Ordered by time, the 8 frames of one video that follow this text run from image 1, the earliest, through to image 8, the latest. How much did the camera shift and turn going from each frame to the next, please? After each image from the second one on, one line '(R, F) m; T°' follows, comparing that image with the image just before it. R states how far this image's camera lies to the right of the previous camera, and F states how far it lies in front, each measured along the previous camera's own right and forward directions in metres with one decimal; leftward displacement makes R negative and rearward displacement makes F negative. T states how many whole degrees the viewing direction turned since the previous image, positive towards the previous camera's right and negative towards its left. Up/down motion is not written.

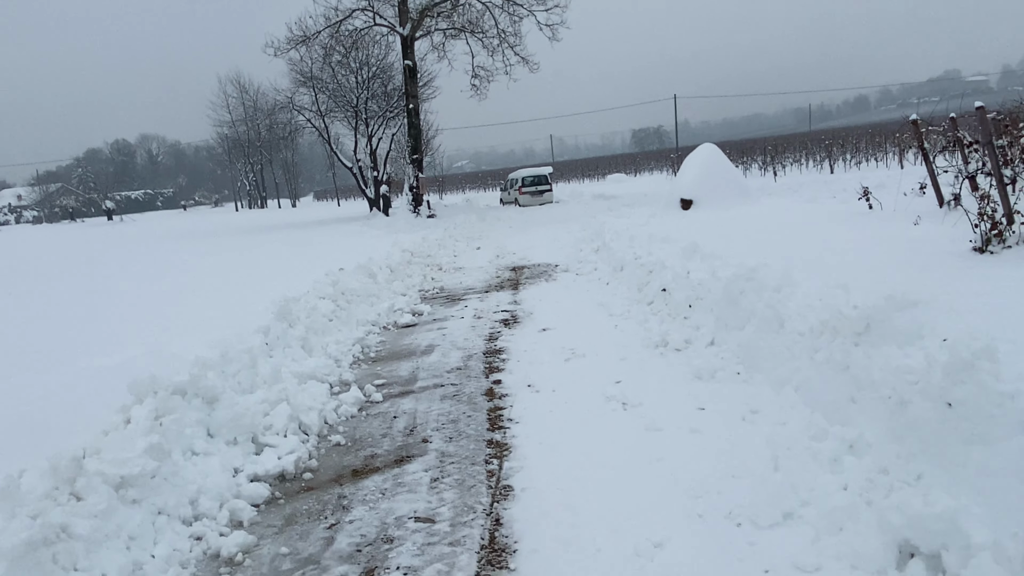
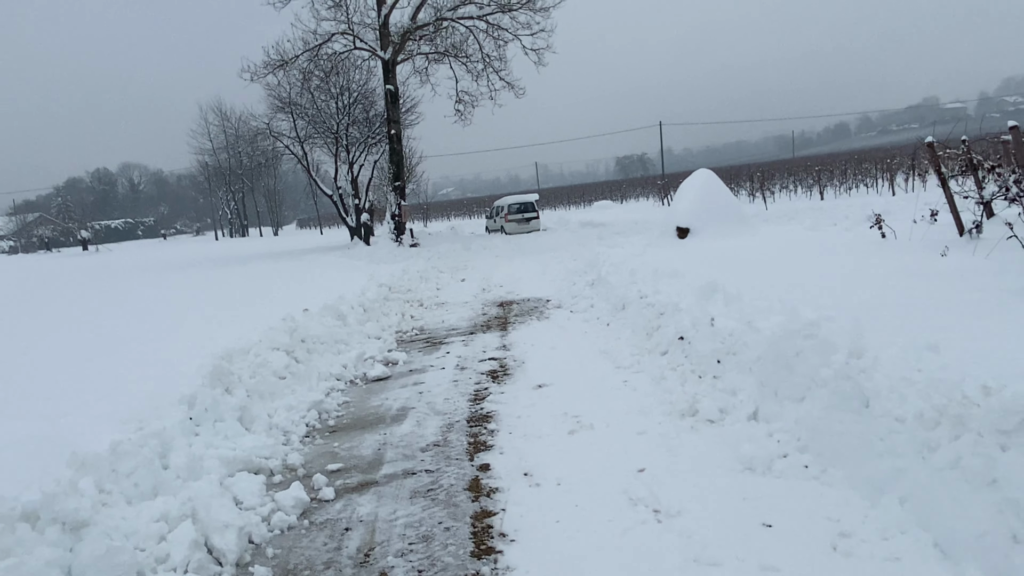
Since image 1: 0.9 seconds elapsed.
(0.0, +1.1) m; +1°
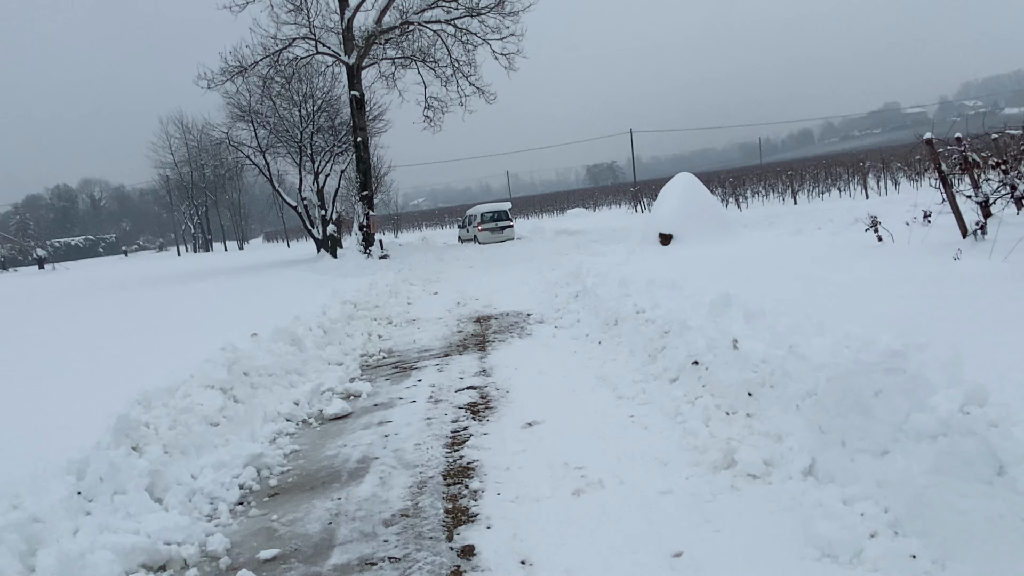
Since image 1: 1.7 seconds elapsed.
(-0.1, +1.0) m; +2°
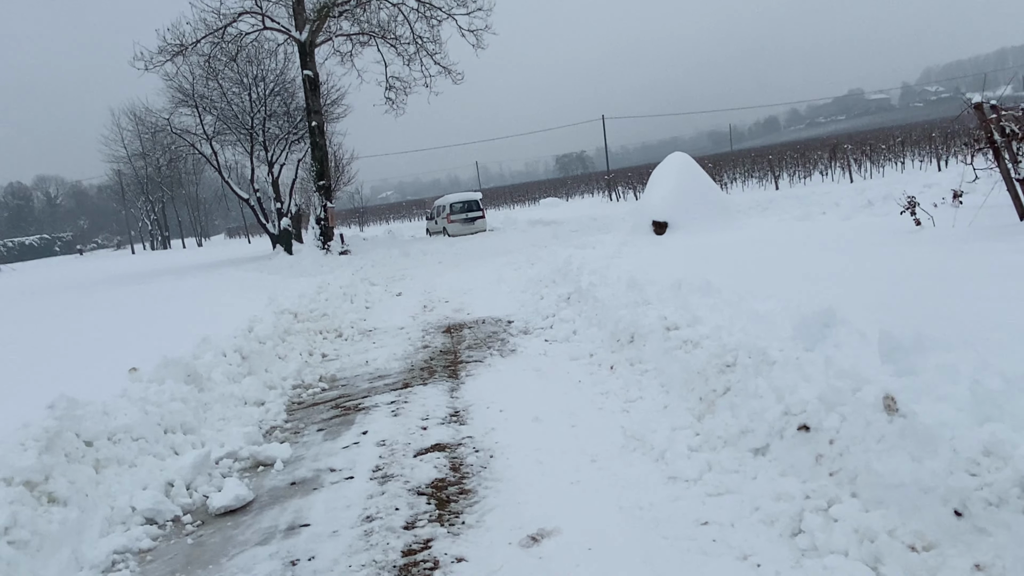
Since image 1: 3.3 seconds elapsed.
(-0.1, +2.0) m; +2°
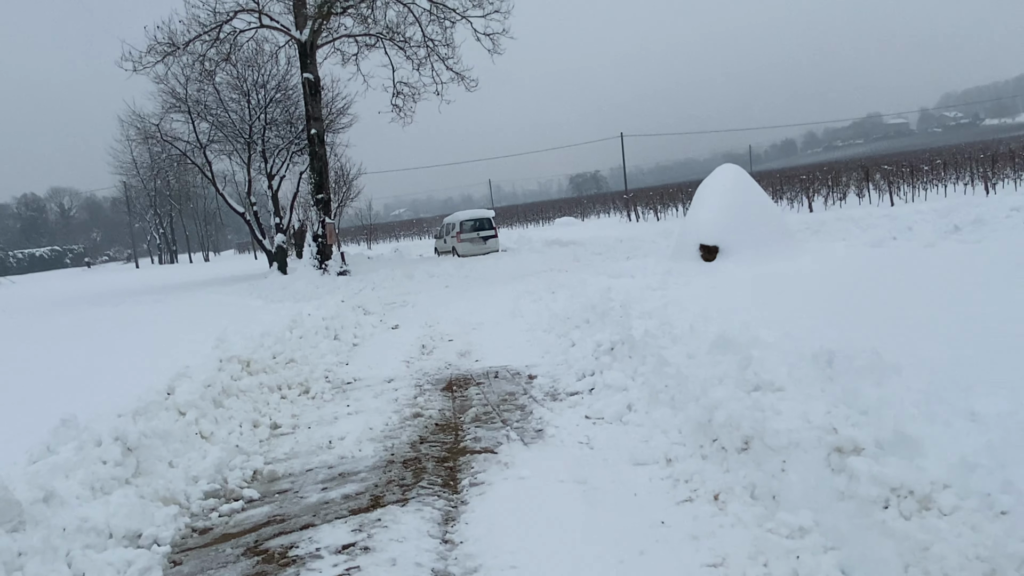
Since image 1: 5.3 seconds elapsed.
(-0.1, +2.2) m; -1°
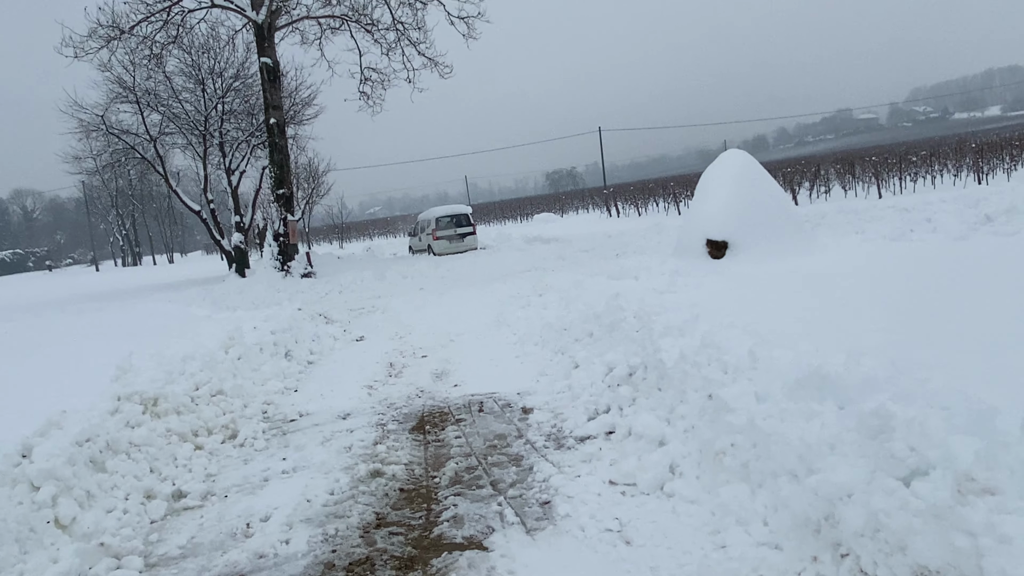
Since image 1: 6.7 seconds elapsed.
(-0.1, +1.5) m; +2°
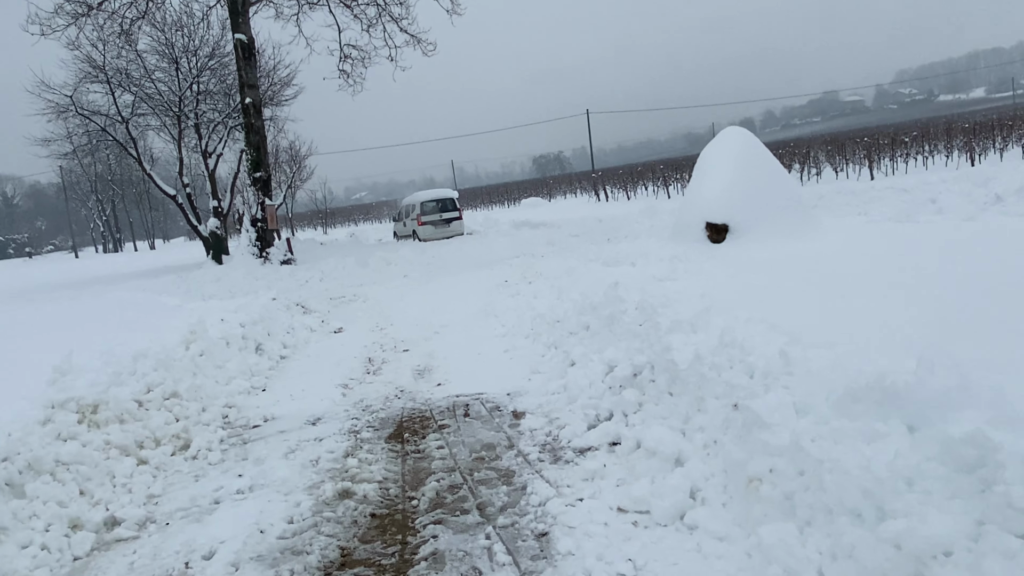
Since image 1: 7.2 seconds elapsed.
(0.0, +0.6) m; +1°
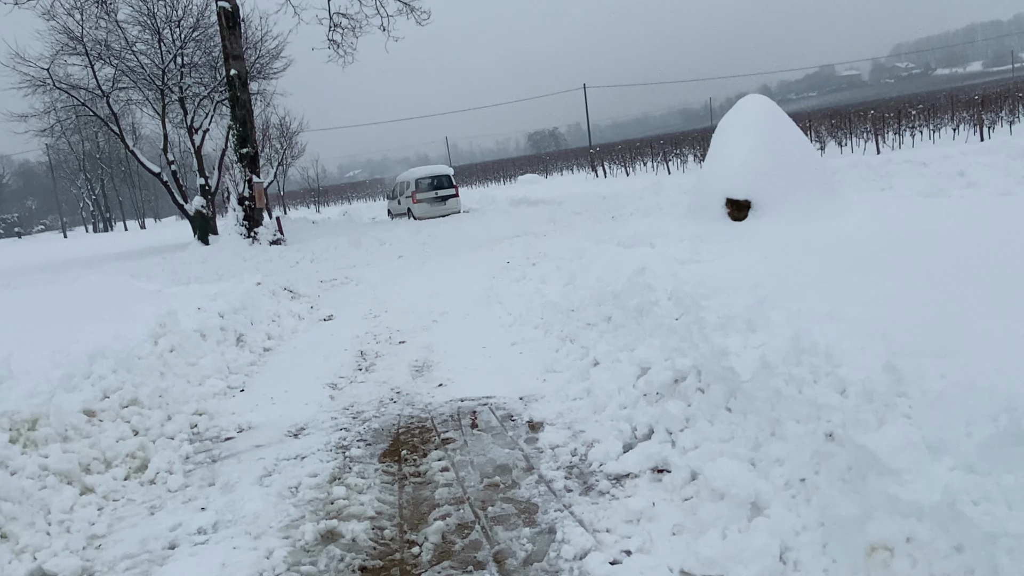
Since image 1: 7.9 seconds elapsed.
(-0.1, +0.7) m; 0°
